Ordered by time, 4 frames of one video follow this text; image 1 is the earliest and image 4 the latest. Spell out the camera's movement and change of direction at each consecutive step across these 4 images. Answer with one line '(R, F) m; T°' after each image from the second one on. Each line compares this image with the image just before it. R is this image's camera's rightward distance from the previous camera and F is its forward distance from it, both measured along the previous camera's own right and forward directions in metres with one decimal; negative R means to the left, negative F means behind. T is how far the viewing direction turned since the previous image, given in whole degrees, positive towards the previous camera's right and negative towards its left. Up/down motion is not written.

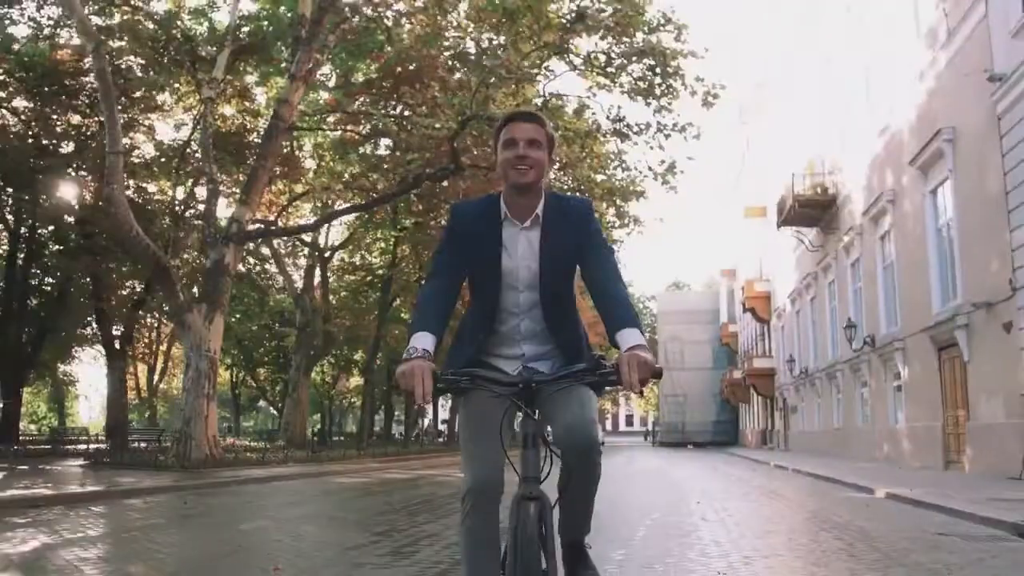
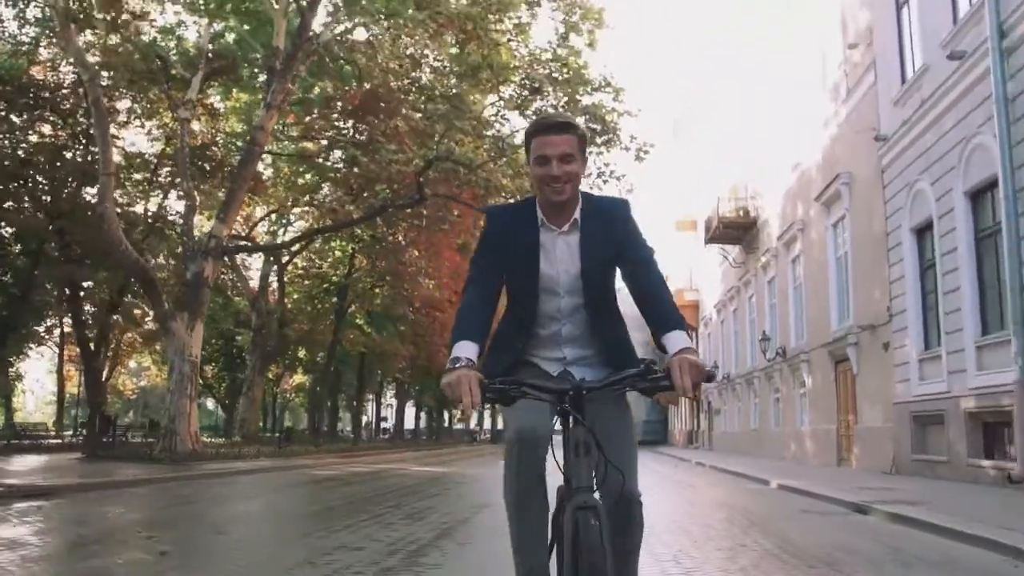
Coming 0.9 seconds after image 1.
(-0.4, -2.3) m; +4°
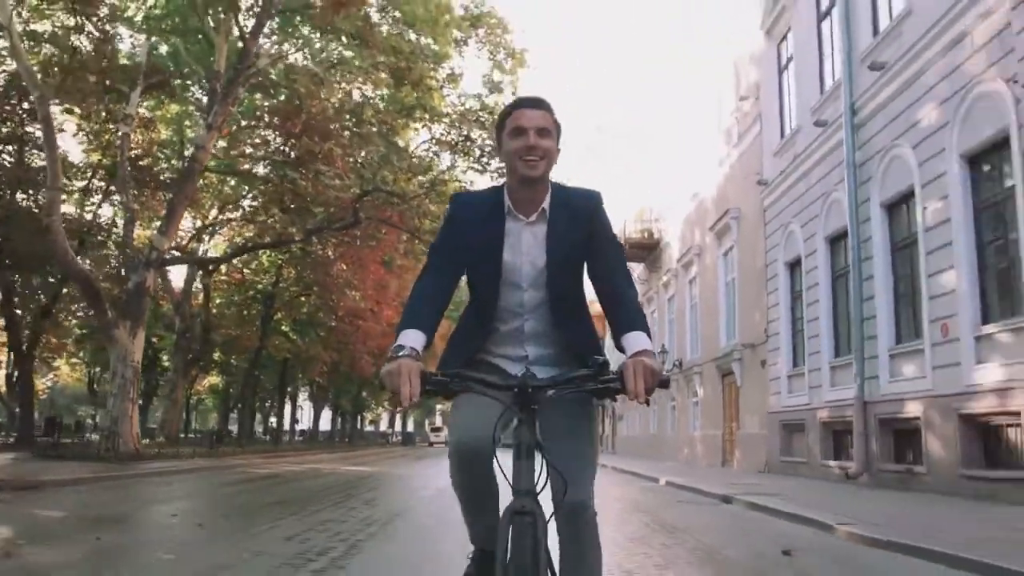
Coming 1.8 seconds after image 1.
(-0.3, -2.1) m; +5°
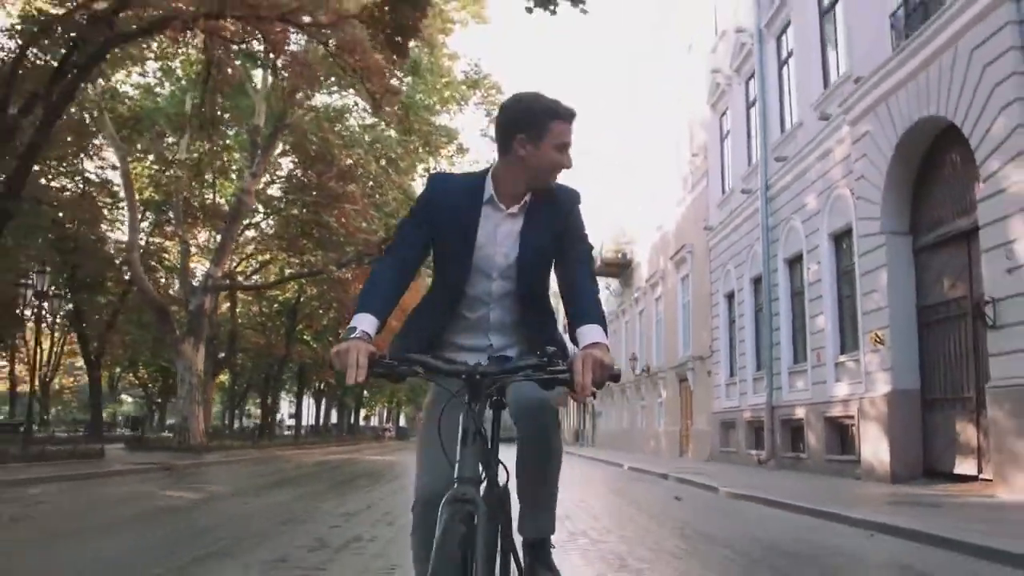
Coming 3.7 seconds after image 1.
(-0.3, -4.9) m; +1°
